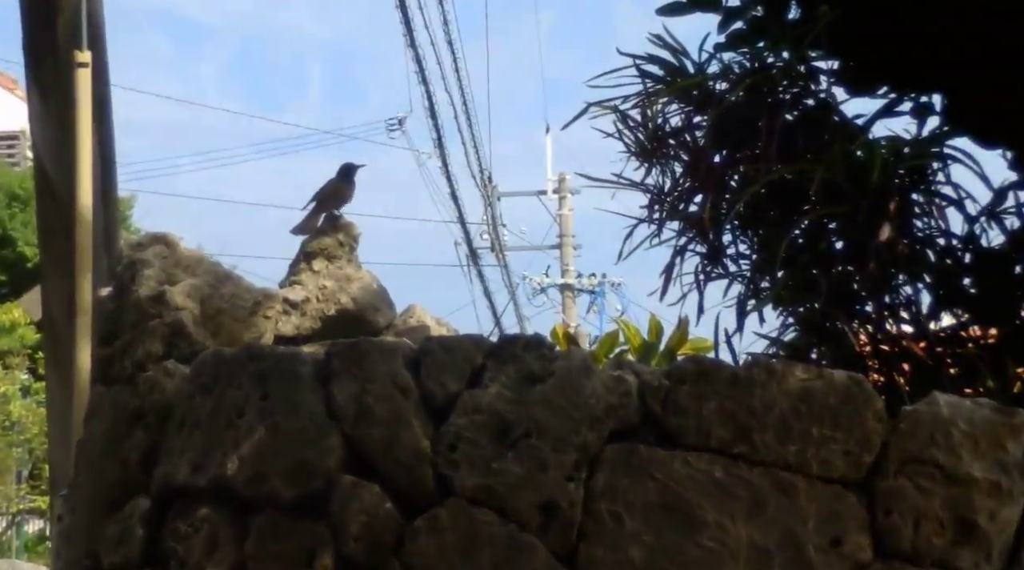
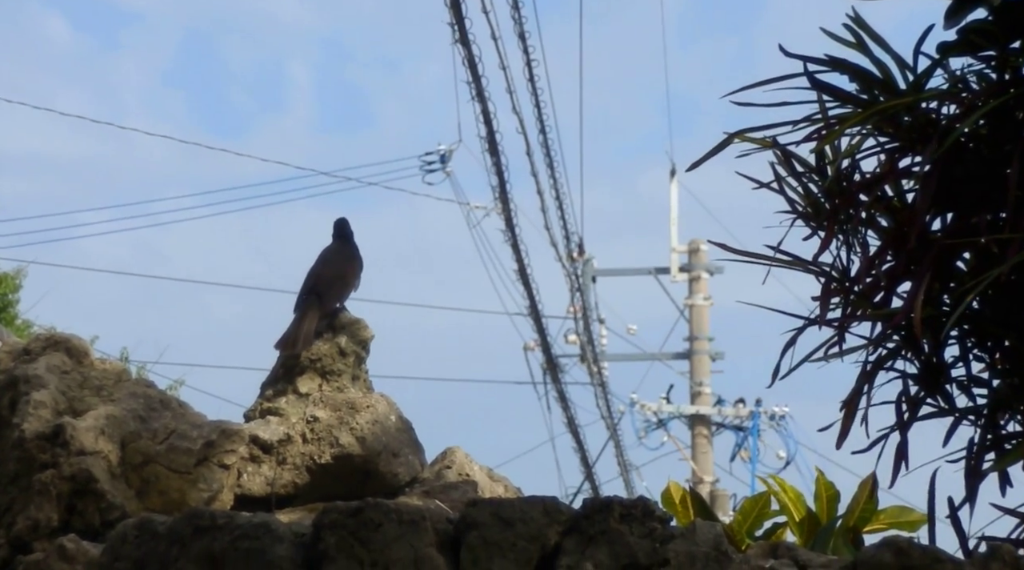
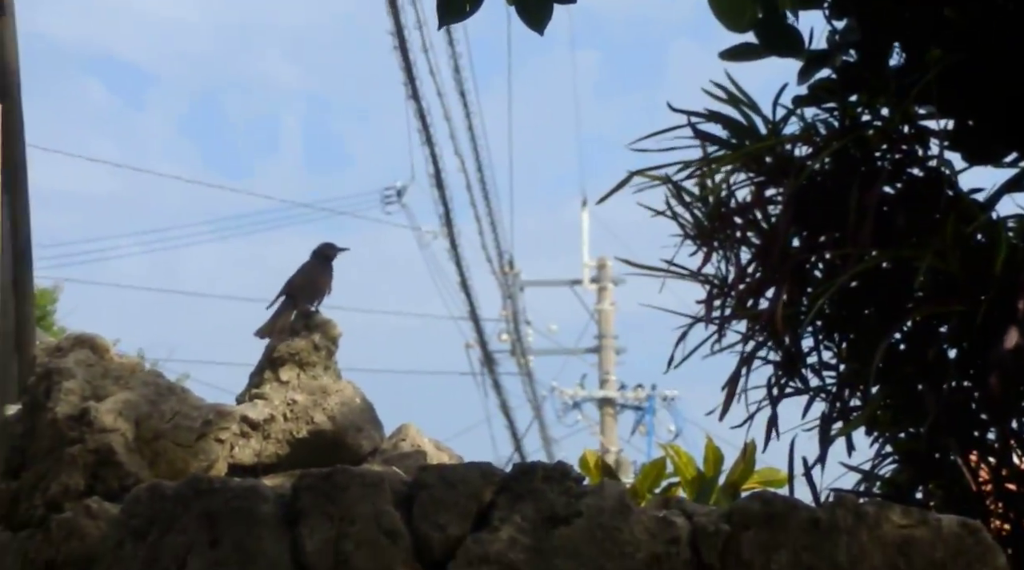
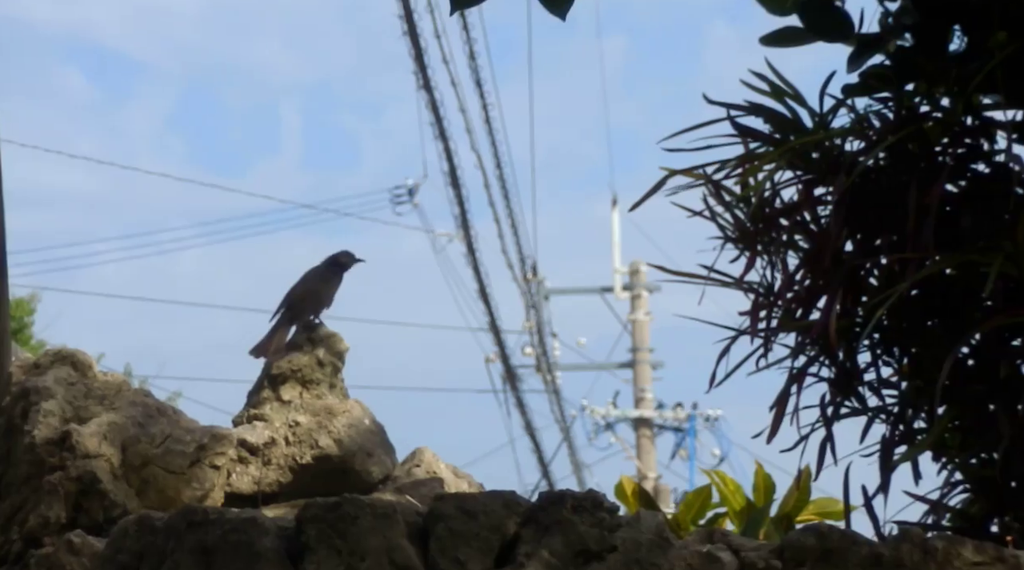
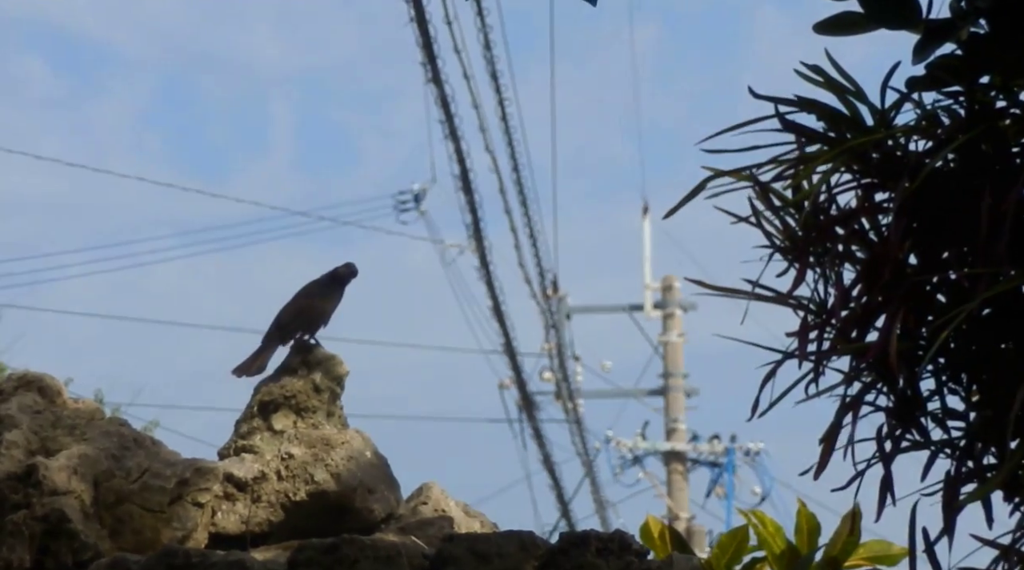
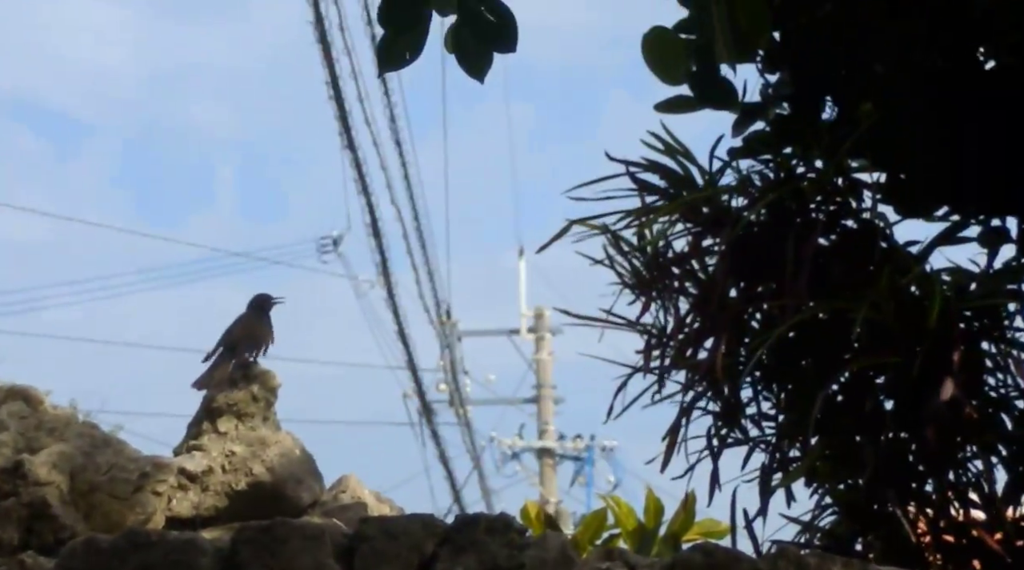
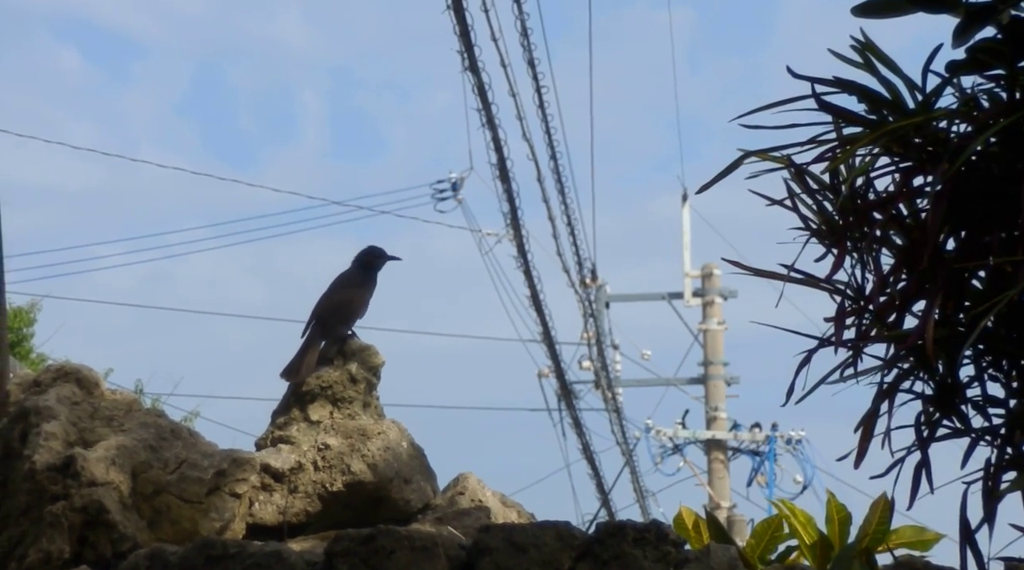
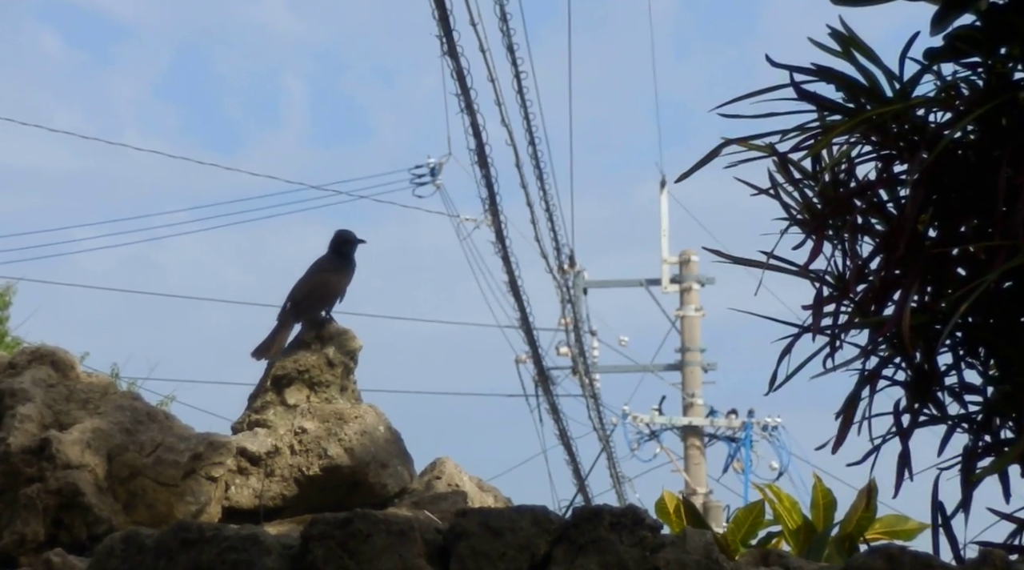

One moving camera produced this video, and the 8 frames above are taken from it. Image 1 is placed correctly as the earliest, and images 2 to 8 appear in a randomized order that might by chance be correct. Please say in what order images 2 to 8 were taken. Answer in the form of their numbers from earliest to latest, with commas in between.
6, 3, 4, 5, 8, 7, 2
